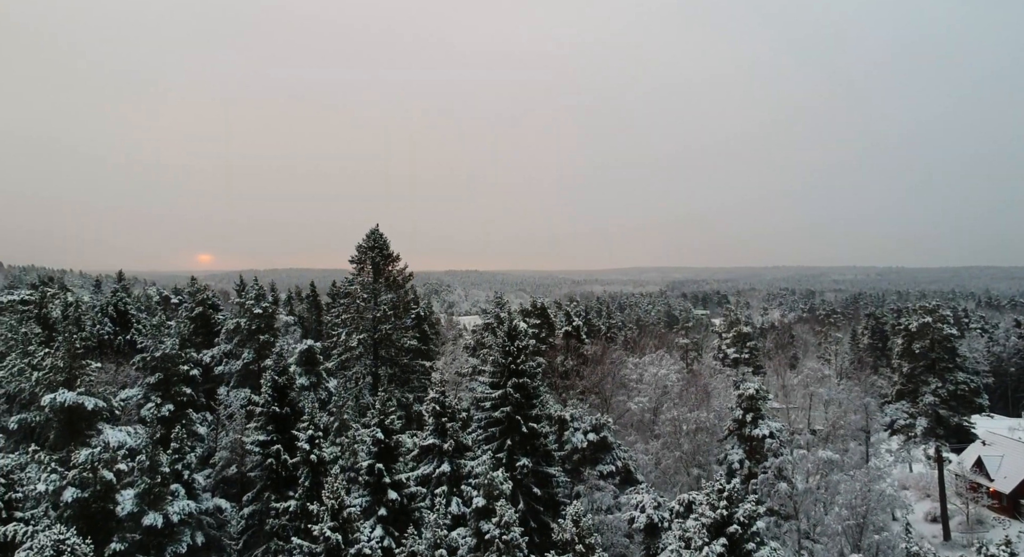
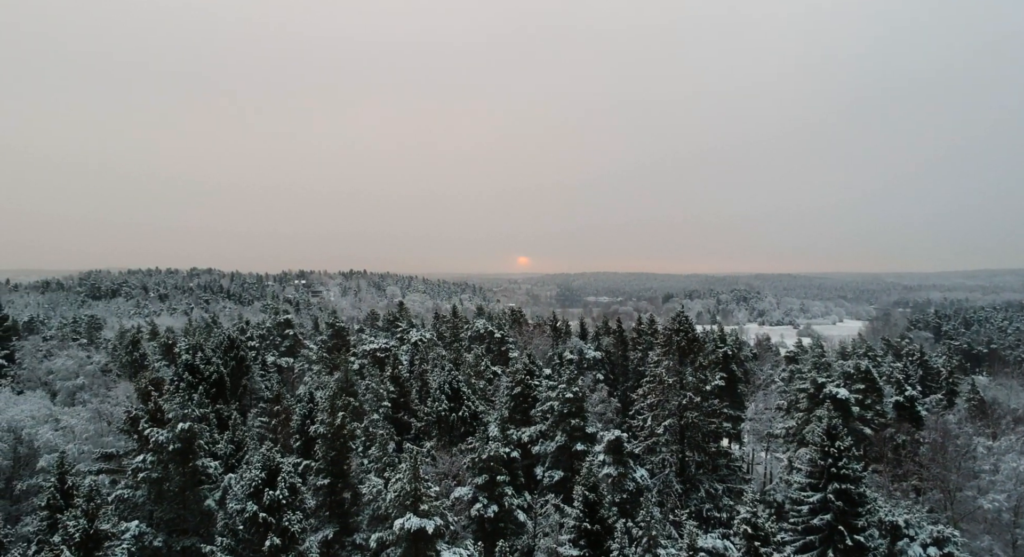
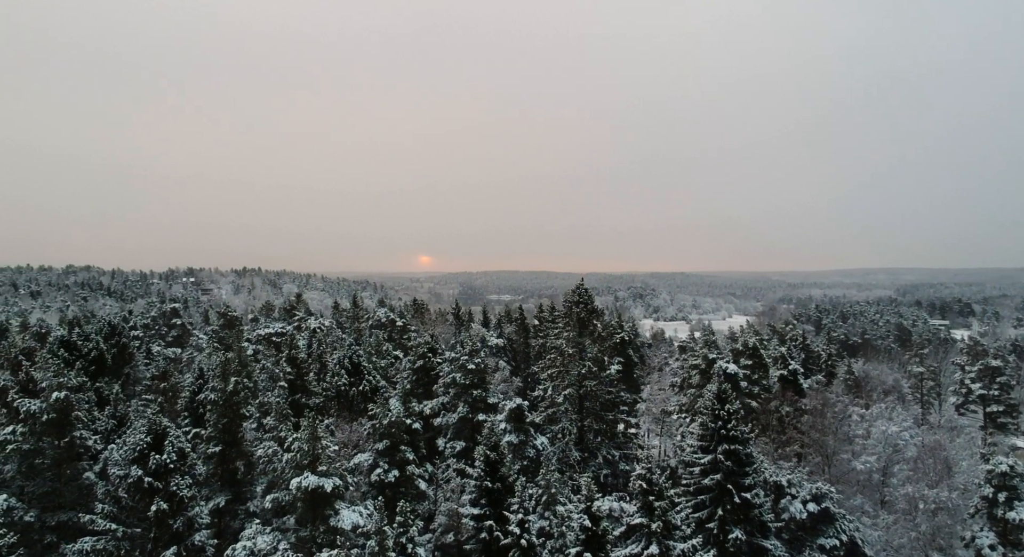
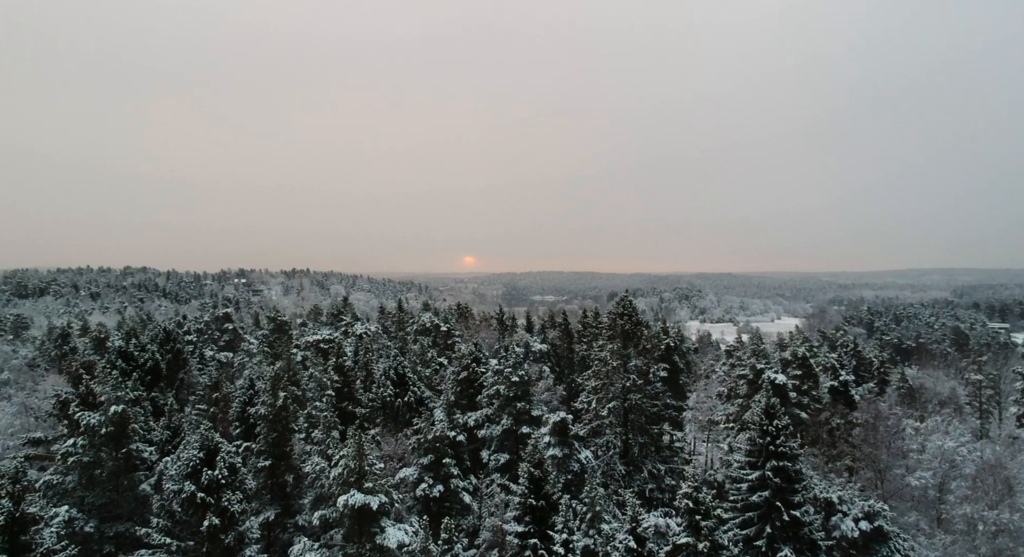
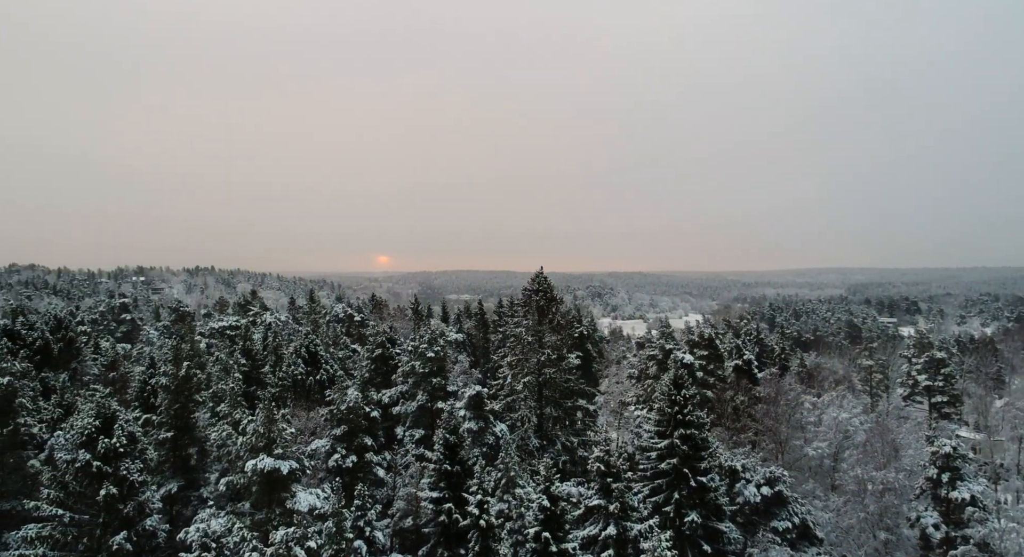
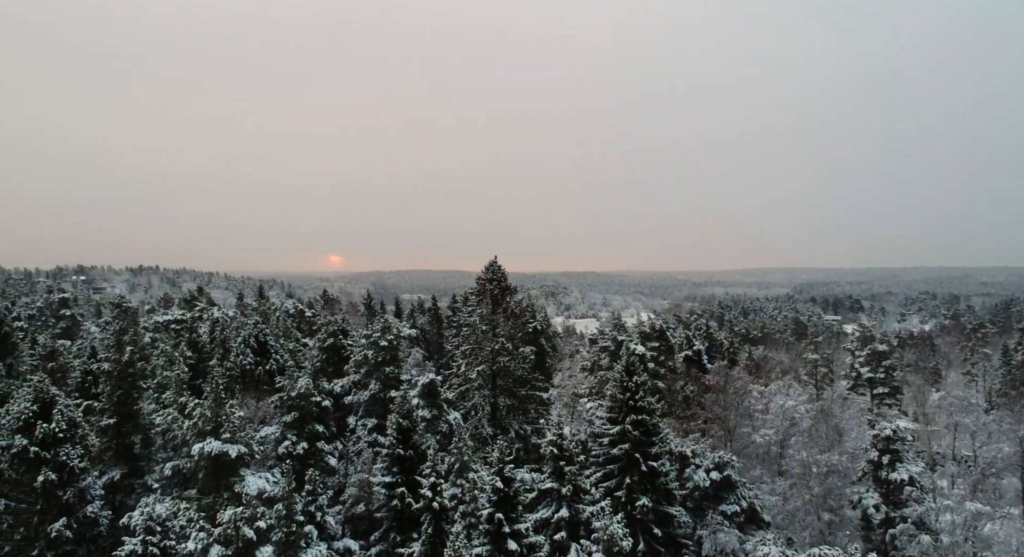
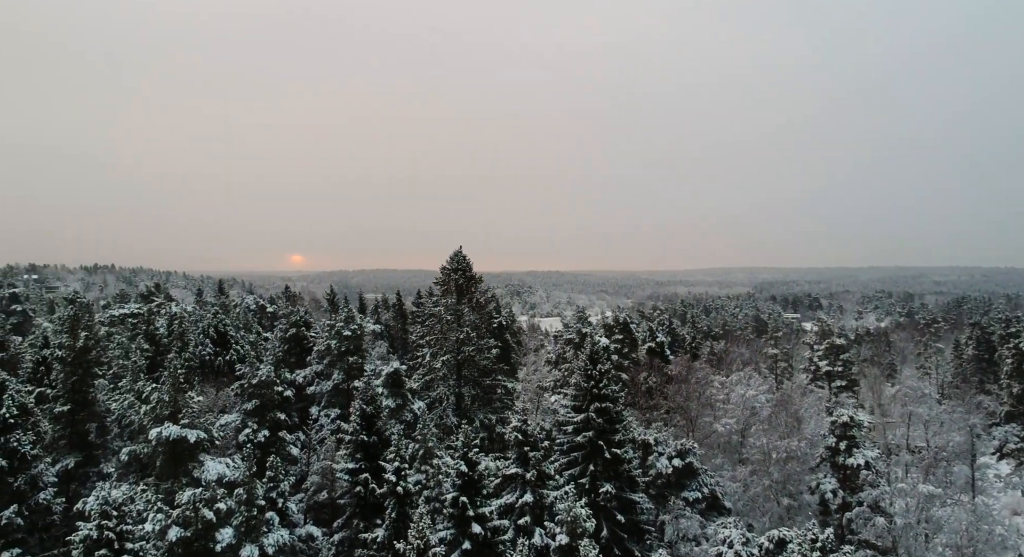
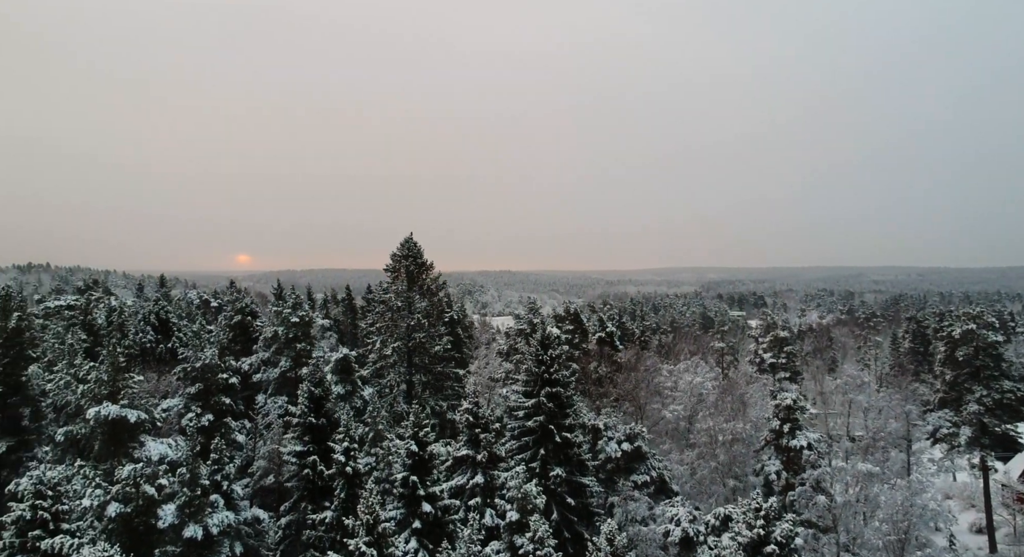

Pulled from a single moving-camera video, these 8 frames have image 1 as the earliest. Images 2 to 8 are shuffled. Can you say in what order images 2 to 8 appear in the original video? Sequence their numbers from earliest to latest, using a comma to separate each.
8, 7, 6, 5, 3, 4, 2
